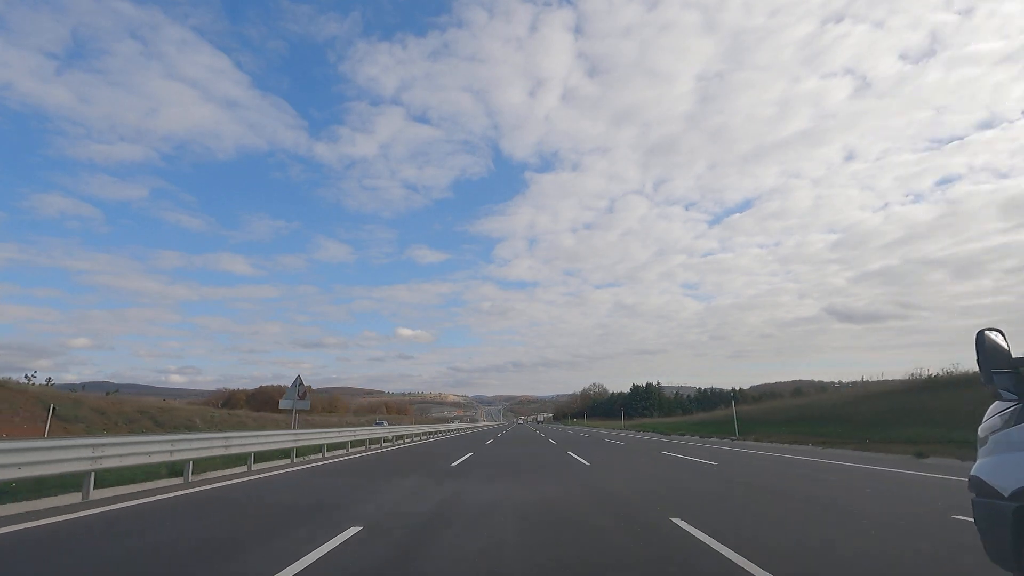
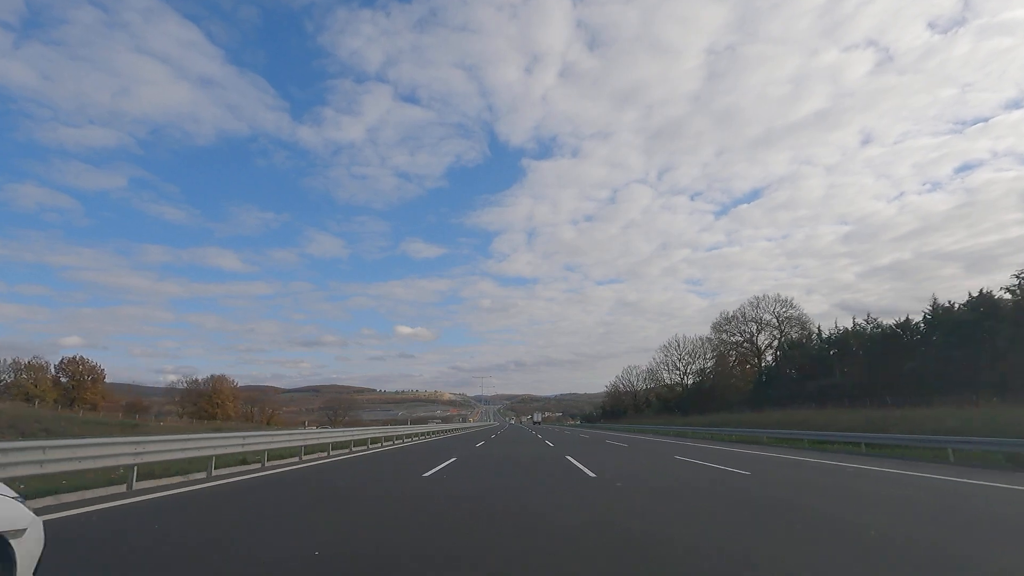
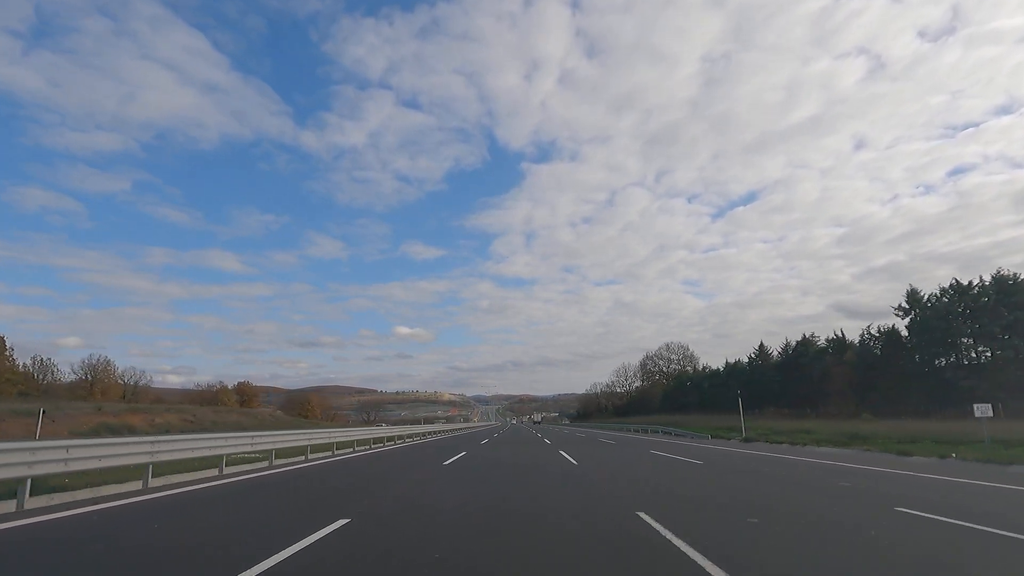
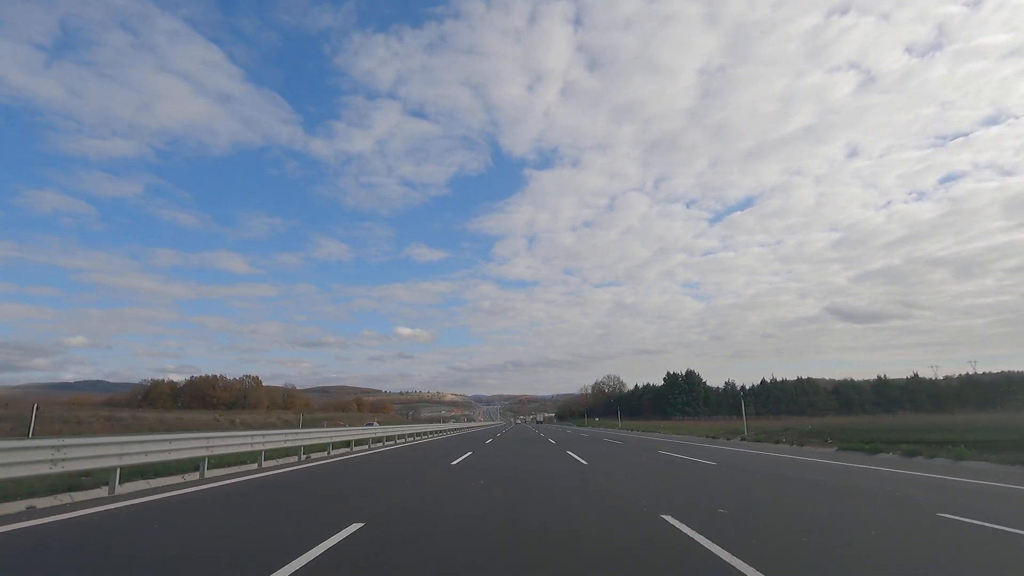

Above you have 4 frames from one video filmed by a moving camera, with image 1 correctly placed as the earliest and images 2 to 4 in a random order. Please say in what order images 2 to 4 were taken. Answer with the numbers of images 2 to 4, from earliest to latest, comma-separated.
4, 3, 2
